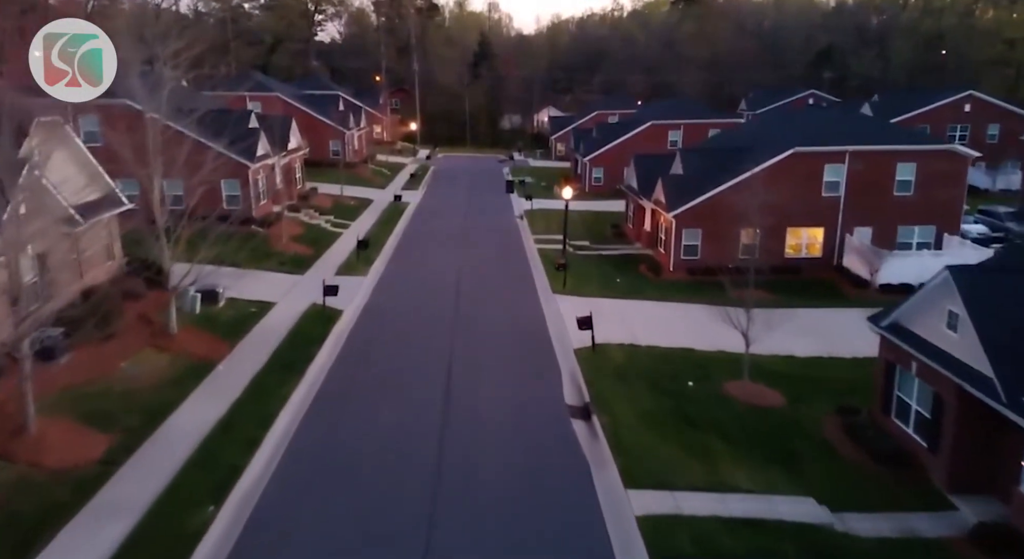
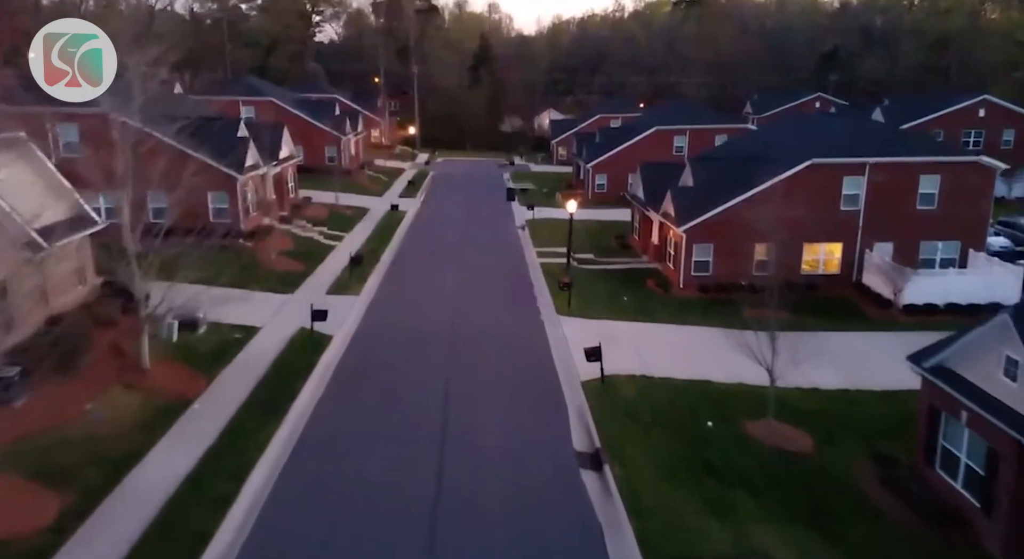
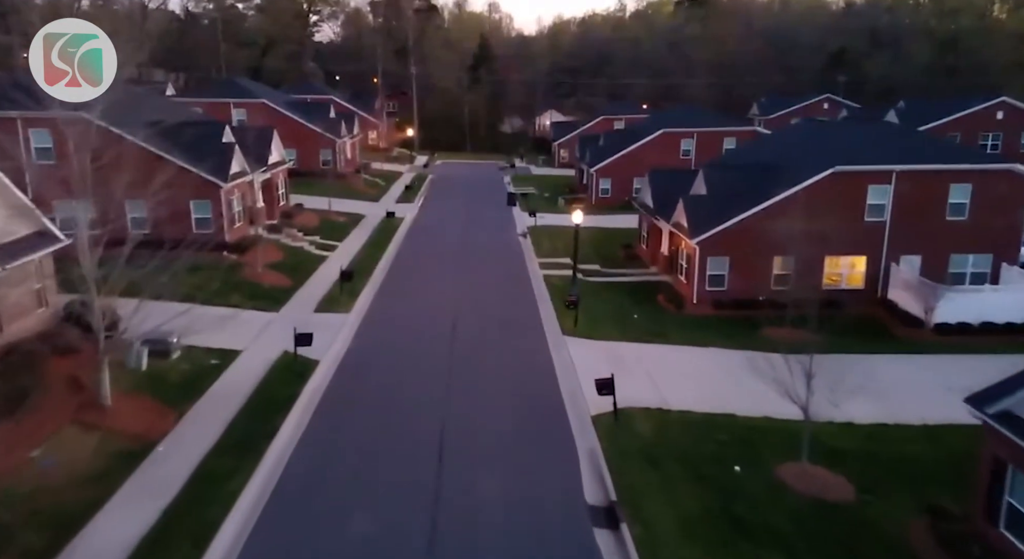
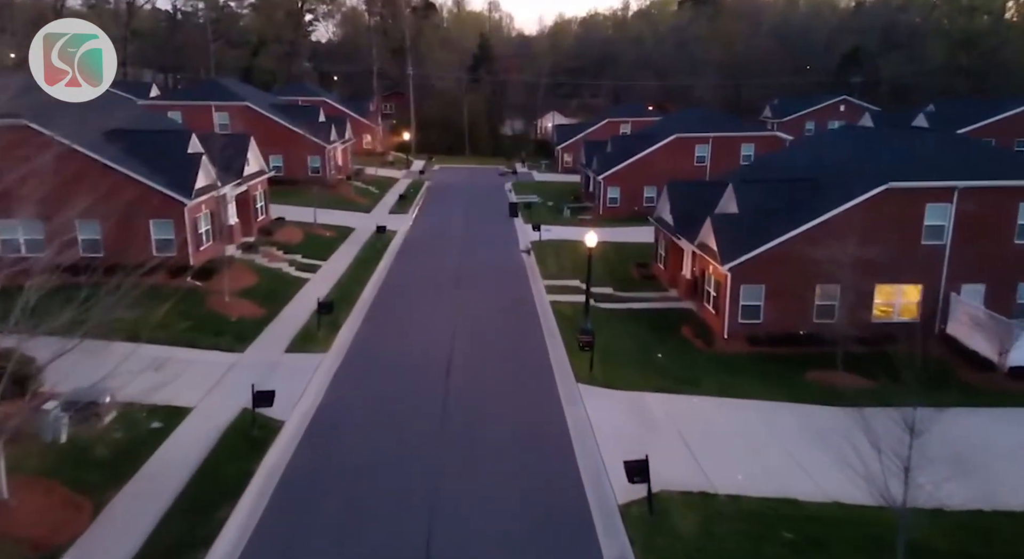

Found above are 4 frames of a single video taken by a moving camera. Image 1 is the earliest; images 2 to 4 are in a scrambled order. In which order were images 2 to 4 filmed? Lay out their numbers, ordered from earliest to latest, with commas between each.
2, 3, 4
